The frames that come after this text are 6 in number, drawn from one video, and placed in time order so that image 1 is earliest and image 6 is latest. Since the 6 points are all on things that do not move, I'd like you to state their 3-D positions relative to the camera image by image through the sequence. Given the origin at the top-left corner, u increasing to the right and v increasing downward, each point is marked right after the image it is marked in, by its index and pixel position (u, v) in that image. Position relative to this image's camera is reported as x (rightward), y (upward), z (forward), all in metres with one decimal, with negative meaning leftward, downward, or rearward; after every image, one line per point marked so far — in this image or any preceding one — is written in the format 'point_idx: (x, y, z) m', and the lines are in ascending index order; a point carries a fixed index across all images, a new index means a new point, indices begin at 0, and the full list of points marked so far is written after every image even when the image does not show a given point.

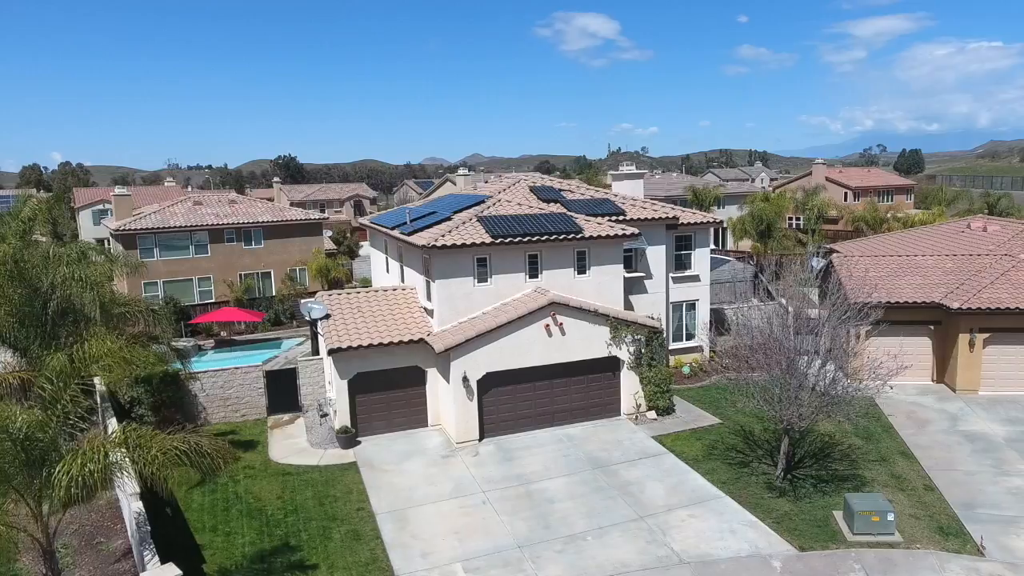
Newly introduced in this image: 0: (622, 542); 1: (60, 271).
0: (+2.3, -5.4, +14.9) m
1: (-11.2, +0.3, +17.0) m
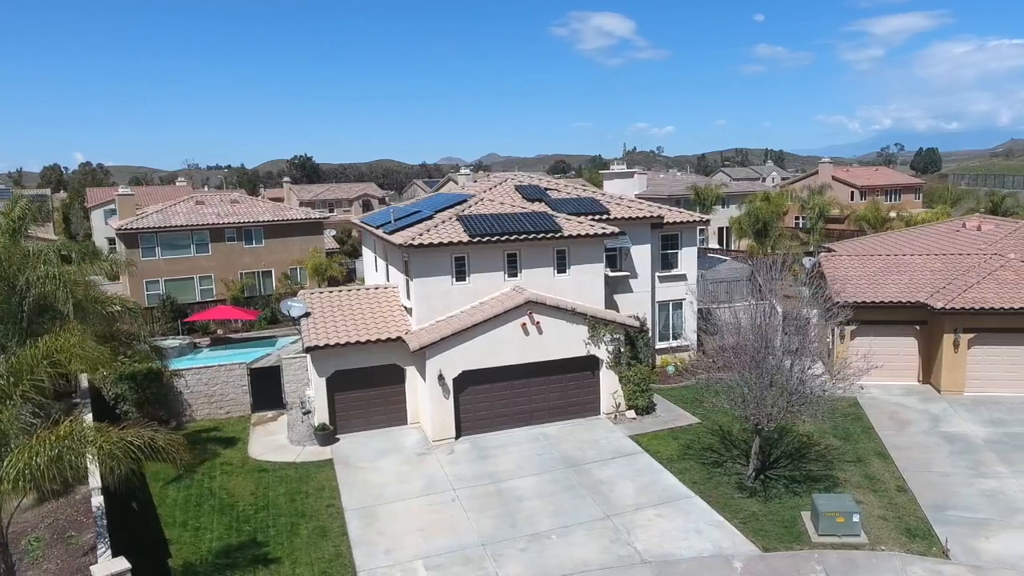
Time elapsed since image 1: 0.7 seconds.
0: (+1.5, -5.3, +14.8) m
1: (-11.9, +0.3, +17.2) m
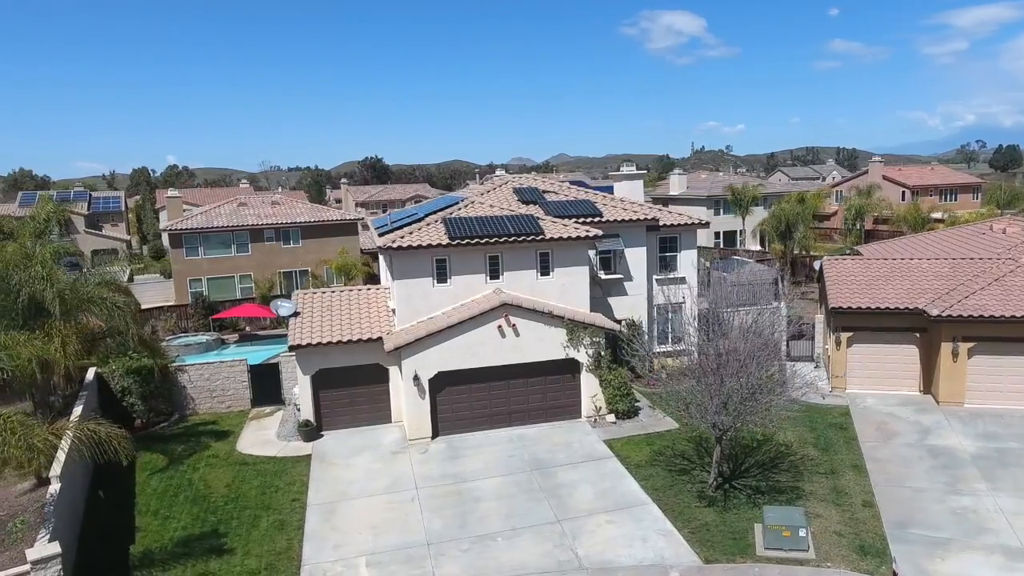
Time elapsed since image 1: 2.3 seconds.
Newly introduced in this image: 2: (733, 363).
0: (+0.4, -5.4, +14.8) m
1: (-12.8, +0.4, +18.3) m
2: (+5.8, -2.0, +18.5) m
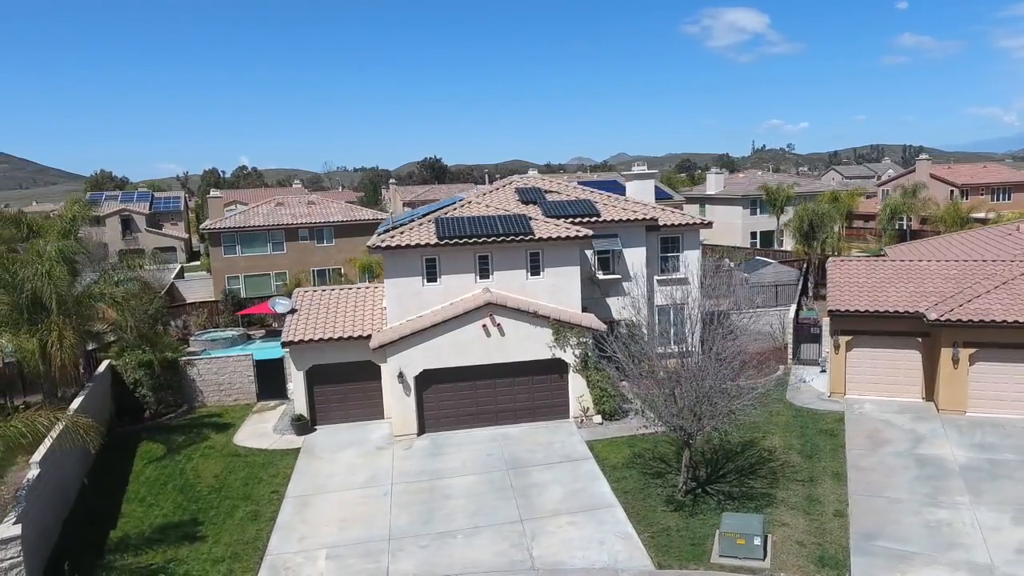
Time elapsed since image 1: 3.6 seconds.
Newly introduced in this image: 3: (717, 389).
0: (-0.5, -5.4, +14.8) m
1: (-13.3, +0.5, +19.3) m
2: (+5.2, -2.0, +18.1) m
3: (+5.2, -2.5, +17.6) m
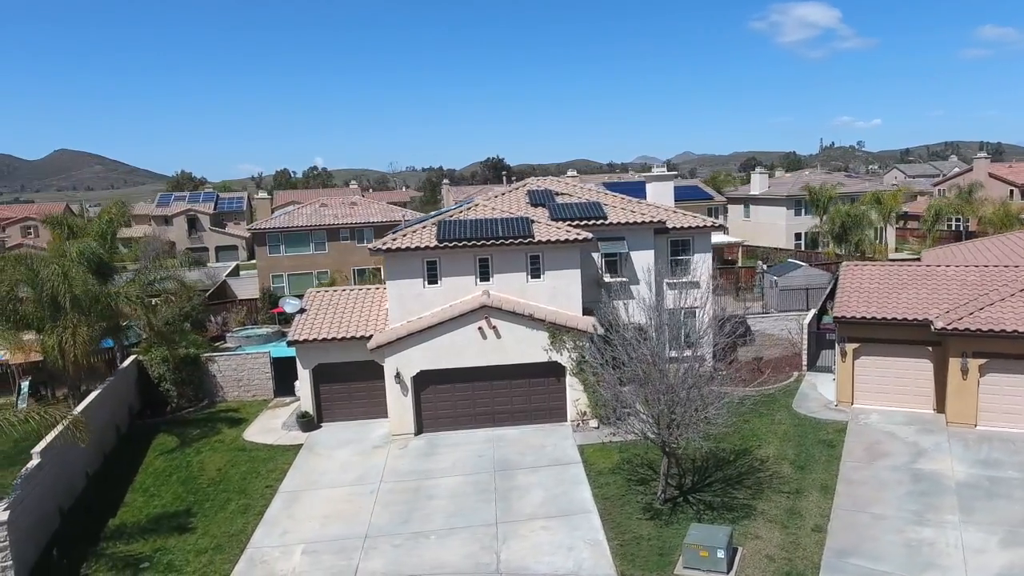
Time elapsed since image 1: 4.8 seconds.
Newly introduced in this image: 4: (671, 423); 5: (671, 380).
0: (-1.1, -5.4, +14.9) m
1: (-13.5, +0.6, +20.4) m
2: (+4.9, -2.1, +17.8) m
3: (+4.8, -2.7, +17.3) m
4: (+3.9, -3.2, +17.1) m
5: (+4.5, -2.3, +17.6) m
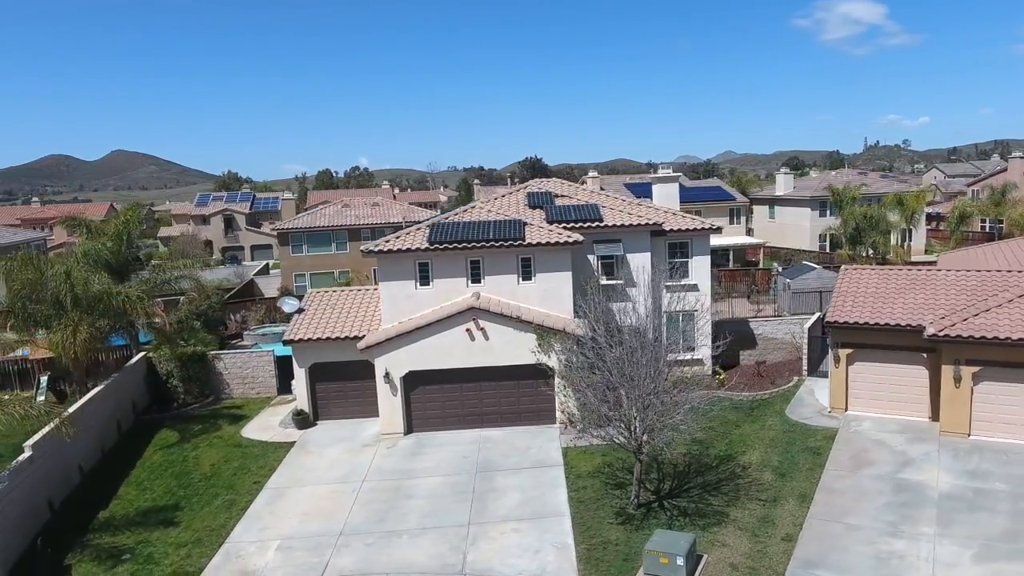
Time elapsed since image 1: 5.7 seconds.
0: (-1.8, -5.5, +15.1) m
1: (-13.8, +0.6, +21.2) m
2: (+4.4, -2.2, +17.6) m
3: (+4.3, -2.7, +17.1) m
4: (+3.3, -3.3, +16.9) m
5: (+4.0, -2.4, +17.4) m
